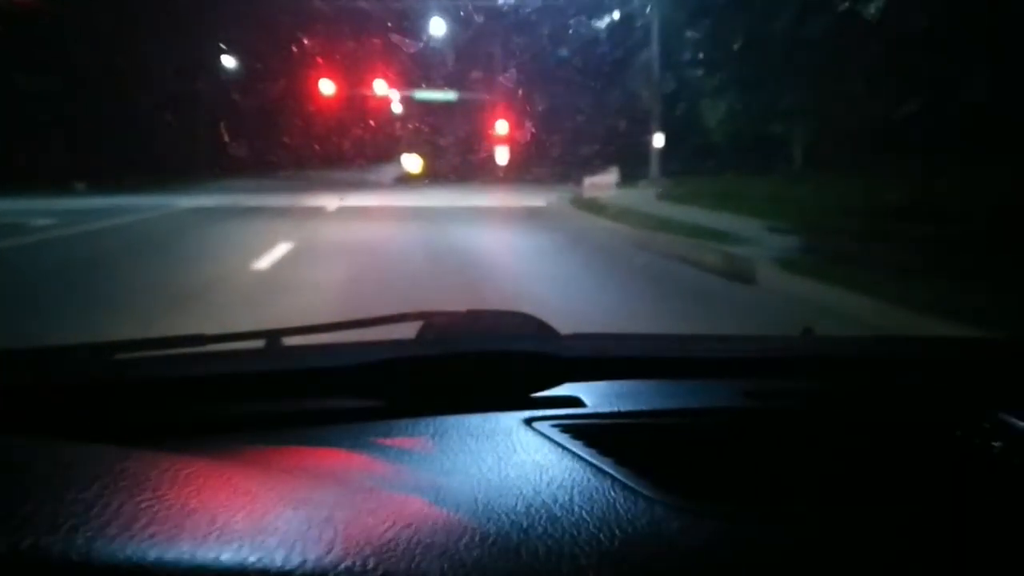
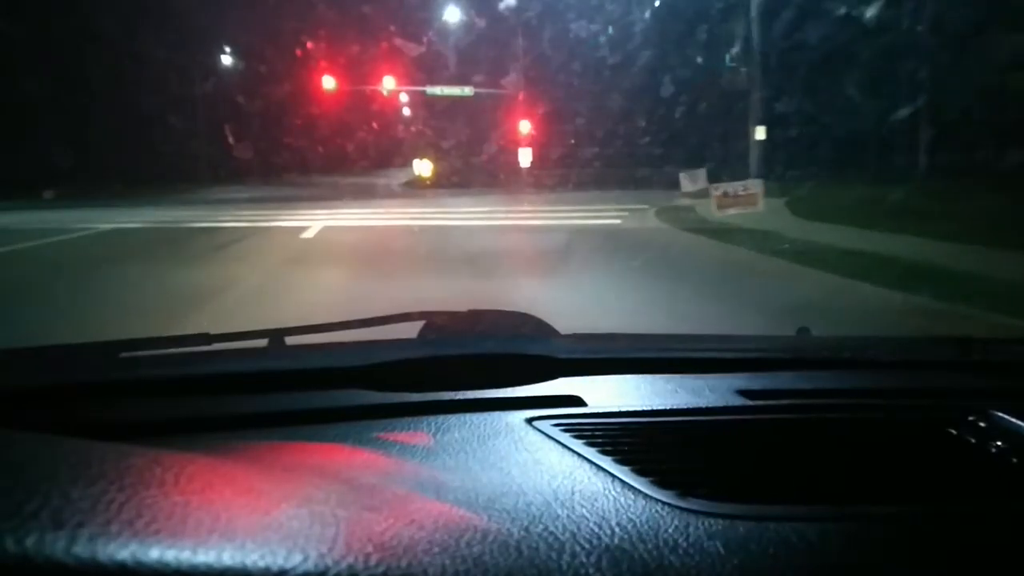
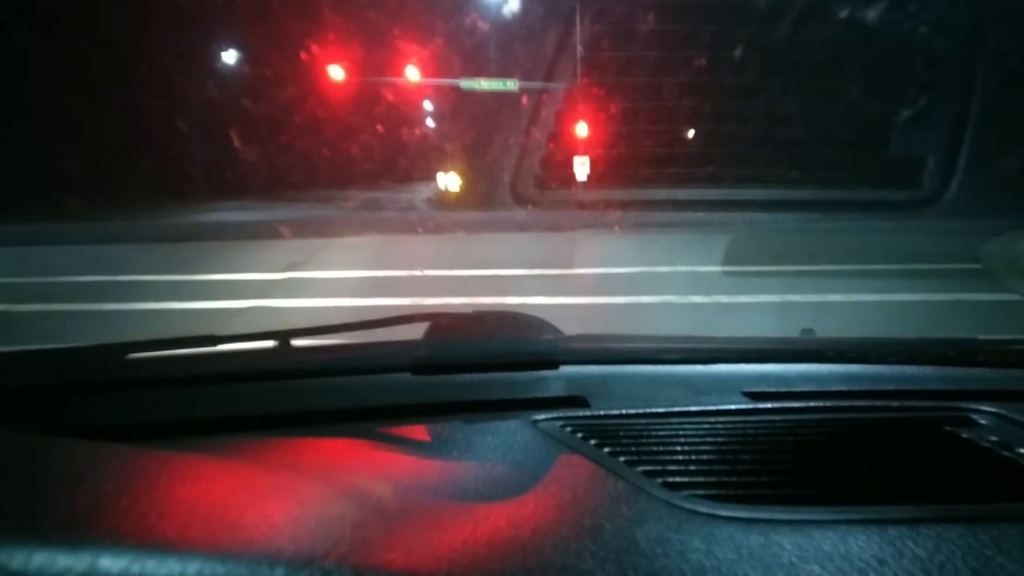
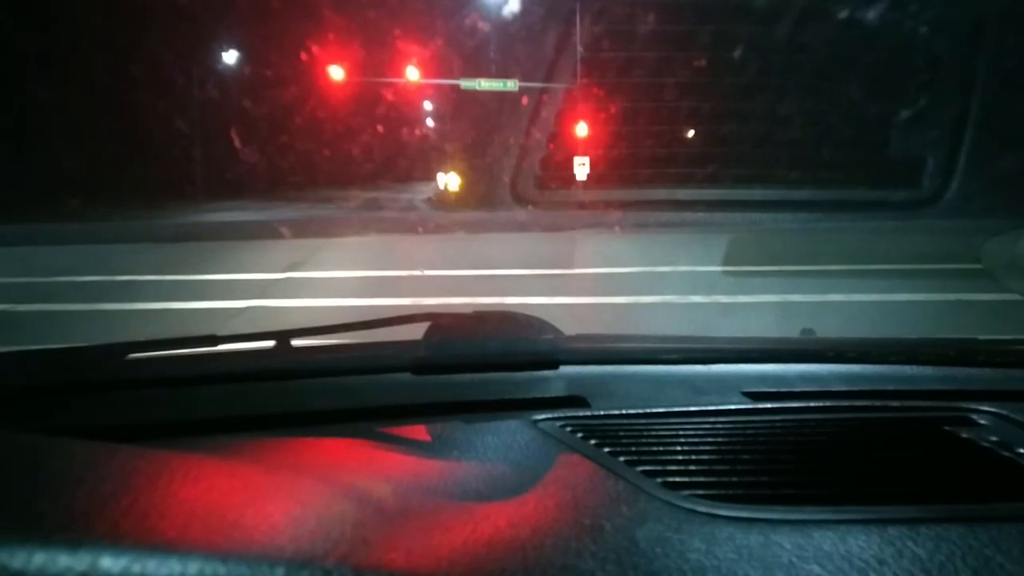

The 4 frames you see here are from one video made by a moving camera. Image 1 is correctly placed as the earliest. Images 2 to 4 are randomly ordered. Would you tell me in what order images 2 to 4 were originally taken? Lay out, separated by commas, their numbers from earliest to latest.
2, 4, 3
